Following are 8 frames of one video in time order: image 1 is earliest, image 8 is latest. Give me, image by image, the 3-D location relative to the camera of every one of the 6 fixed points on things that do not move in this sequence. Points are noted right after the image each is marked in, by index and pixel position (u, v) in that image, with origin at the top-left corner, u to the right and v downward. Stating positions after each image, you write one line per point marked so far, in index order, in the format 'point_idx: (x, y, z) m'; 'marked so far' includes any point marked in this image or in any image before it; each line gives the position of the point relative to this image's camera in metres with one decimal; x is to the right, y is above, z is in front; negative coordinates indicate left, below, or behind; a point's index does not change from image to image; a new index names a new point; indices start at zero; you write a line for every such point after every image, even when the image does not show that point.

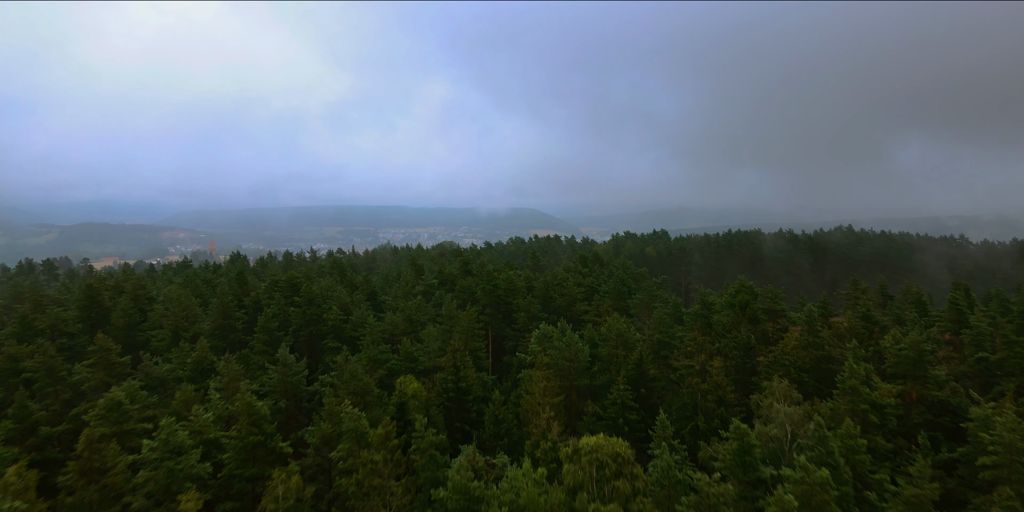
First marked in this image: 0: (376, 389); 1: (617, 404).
0: (-3.6, -3.5, +16.3) m
1: (+3.1, -4.4, +18.3) m
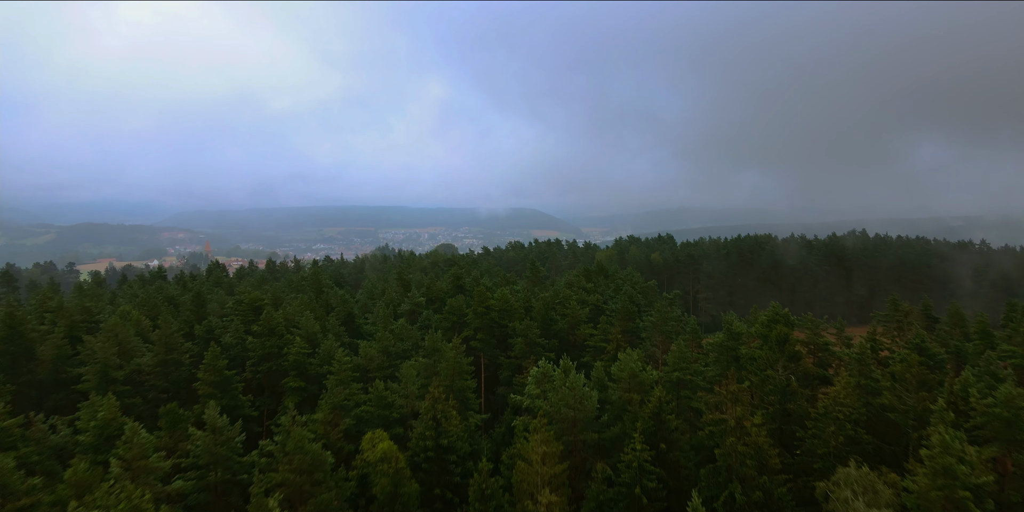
0: (-3.8, -4.3, +12.9) m
1: (+2.9, -5.2, +14.9) m
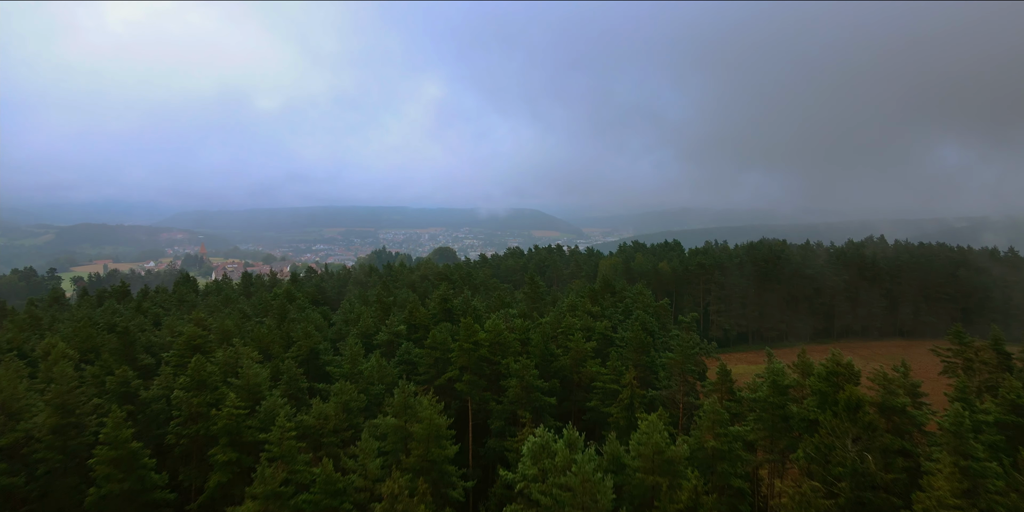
0: (-4.1, -5.2, +8.8) m
1: (+2.7, -6.0, +10.7) m
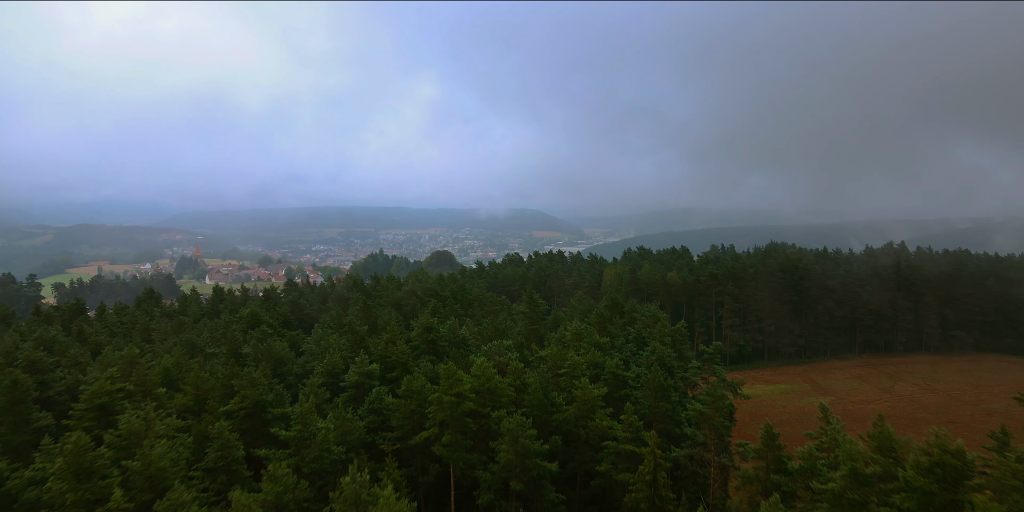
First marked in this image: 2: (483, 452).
0: (-4.3, -6.0, +4.7) m
1: (+2.4, -6.9, +6.6) m
2: (-0.8, -5.7, +17.8) m
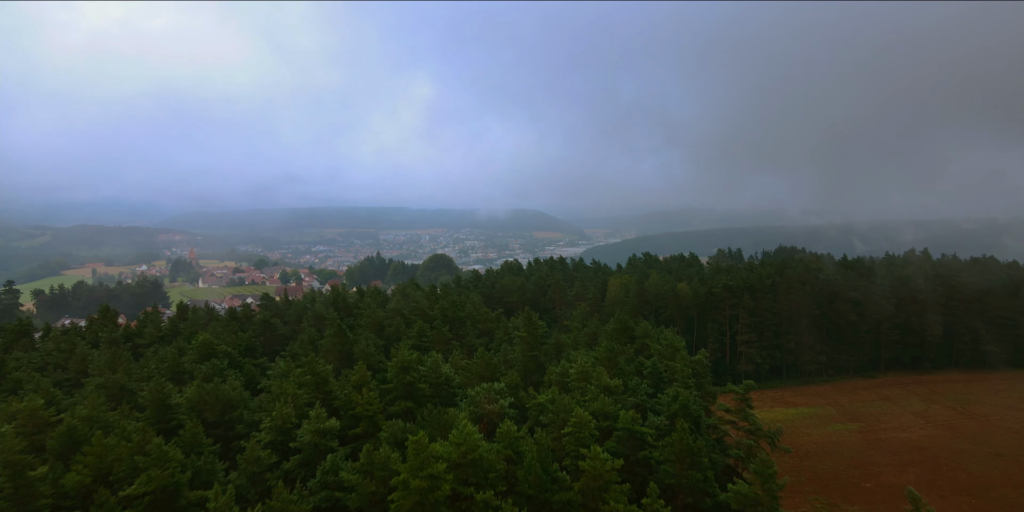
0: (-4.6, -6.9, +0.5) m
1: (+2.2, -7.7, +2.4) m
2: (-1.1, -6.5, +13.6) m
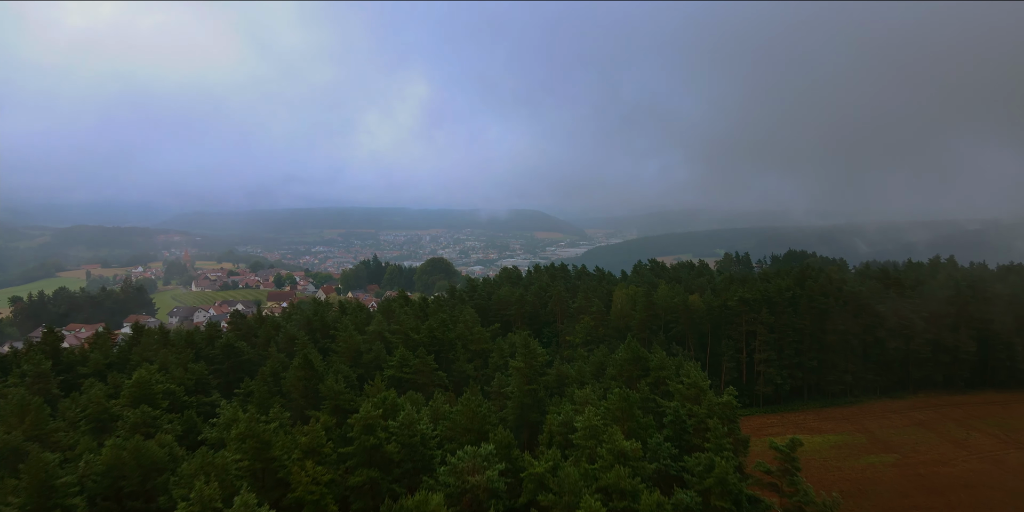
0: (-4.9, -7.7, -3.7) m
1: (+1.9, -8.5, -1.8) m
2: (-1.3, -7.3, +9.4) m
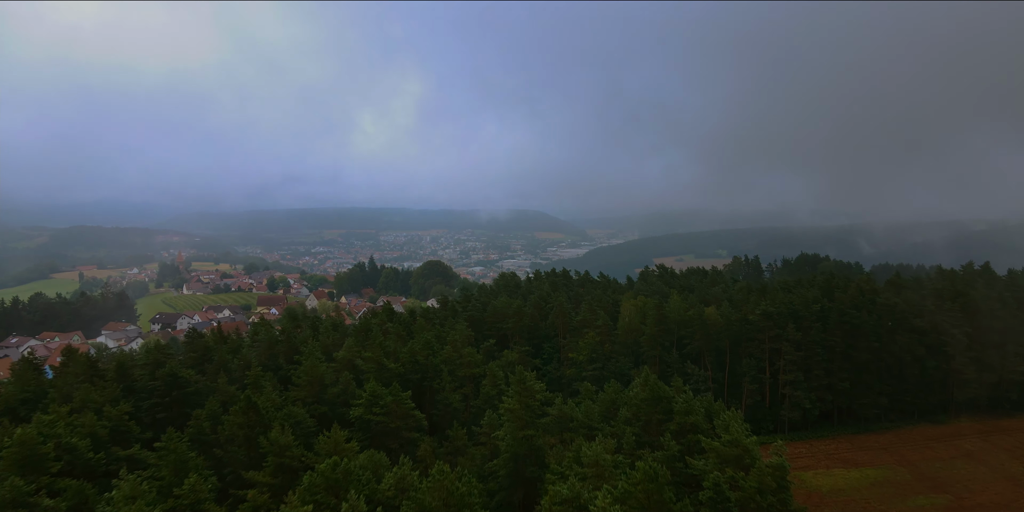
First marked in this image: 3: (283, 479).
0: (-5.2, -8.3, -8.5) m
1: (+1.6, -9.1, -6.6) m
2: (-1.6, -7.9, +4.6) m
3: (-6.9, -6.7, +18.4) m
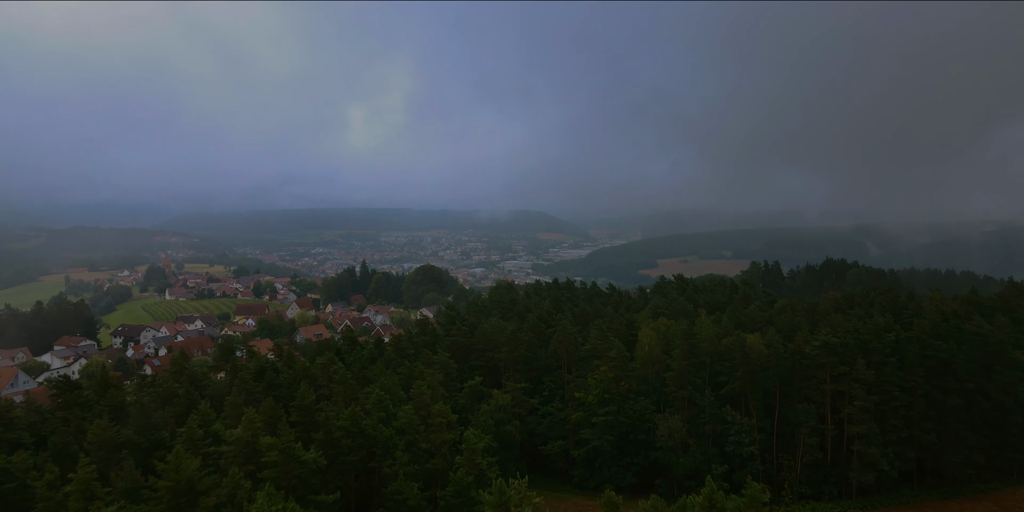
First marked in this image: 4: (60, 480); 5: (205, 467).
0: (-5.8, -9.1, -17.7) m
1: (+0.9, -10.0, -15.8) m
2: (-2.2, -8.8, -4.6) m
3: (-7.4, -7.5, +9.2) m
4: (-12.9, -6.3, +17.5) m
5: (-8.5, -5.8, +16.8) m
